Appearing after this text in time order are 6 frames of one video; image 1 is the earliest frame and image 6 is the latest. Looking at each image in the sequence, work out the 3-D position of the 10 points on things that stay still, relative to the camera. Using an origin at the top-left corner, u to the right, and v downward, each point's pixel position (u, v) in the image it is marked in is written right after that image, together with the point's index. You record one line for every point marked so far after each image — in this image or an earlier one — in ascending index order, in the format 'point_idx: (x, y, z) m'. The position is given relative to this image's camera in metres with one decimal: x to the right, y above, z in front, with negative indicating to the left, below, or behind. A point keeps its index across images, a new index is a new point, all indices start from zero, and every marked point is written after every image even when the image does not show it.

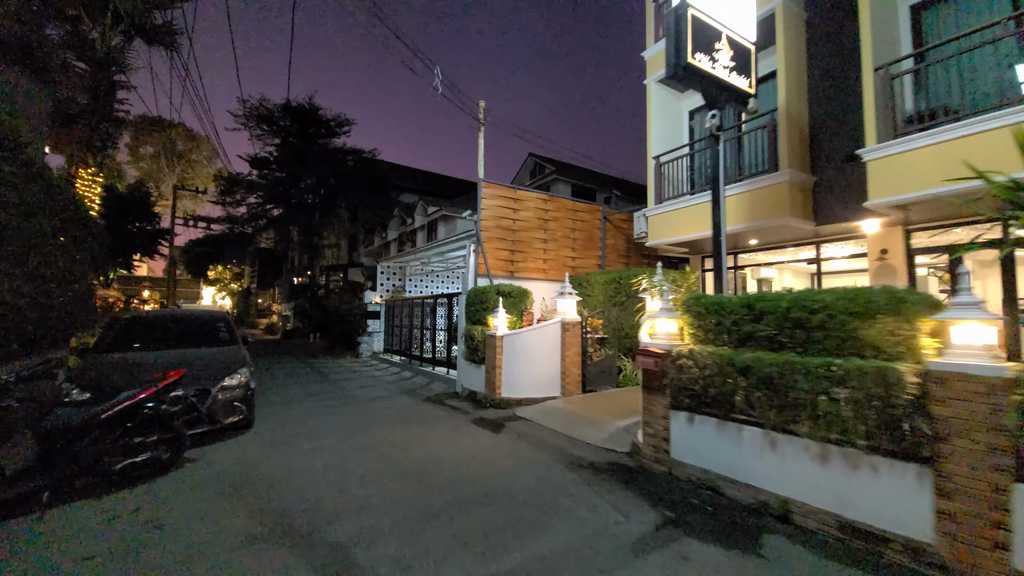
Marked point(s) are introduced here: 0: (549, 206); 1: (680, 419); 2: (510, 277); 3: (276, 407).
0: (+0.9, +2.1, +10.2) m
1: (+1.8, -1.4, +4.4) m
2: (0.0, +0.3, +9.5) m
3: (-4.2, -2.1, +7.4) m
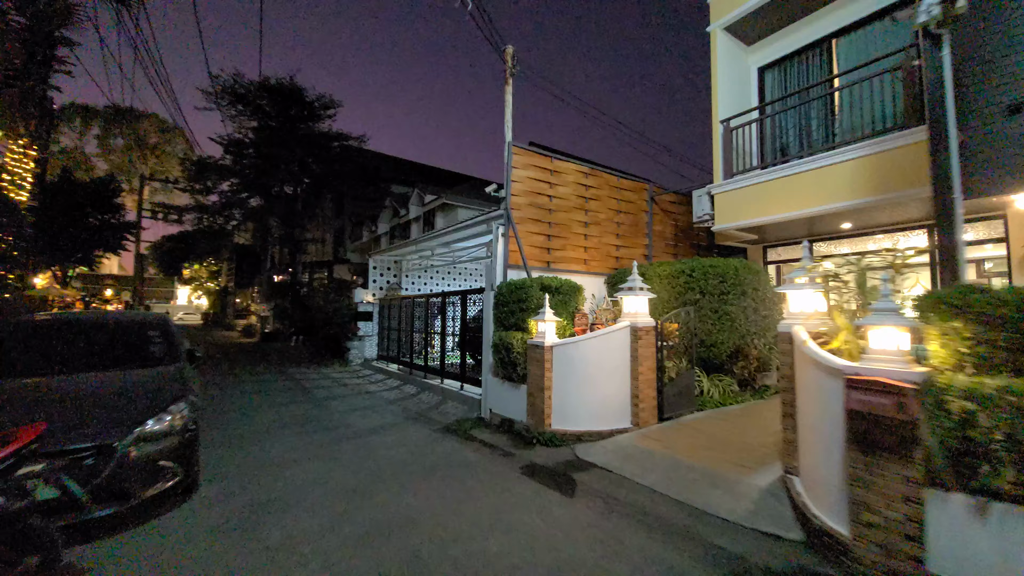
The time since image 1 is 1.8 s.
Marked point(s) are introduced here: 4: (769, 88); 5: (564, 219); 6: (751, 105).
0: (+1.6, +2.2, +8.3) m
1: (+2.7, -1.3, +2.5) m
2: (+0.6, +0.3, +7.5) m
3: (-3.5, -2.1, +5.3) m
4: (+5.4, +4.2, +8.6) m
5: (+1.0, +1.3, +7.8) m
6: (+4.9, +3.8, +8.5) m
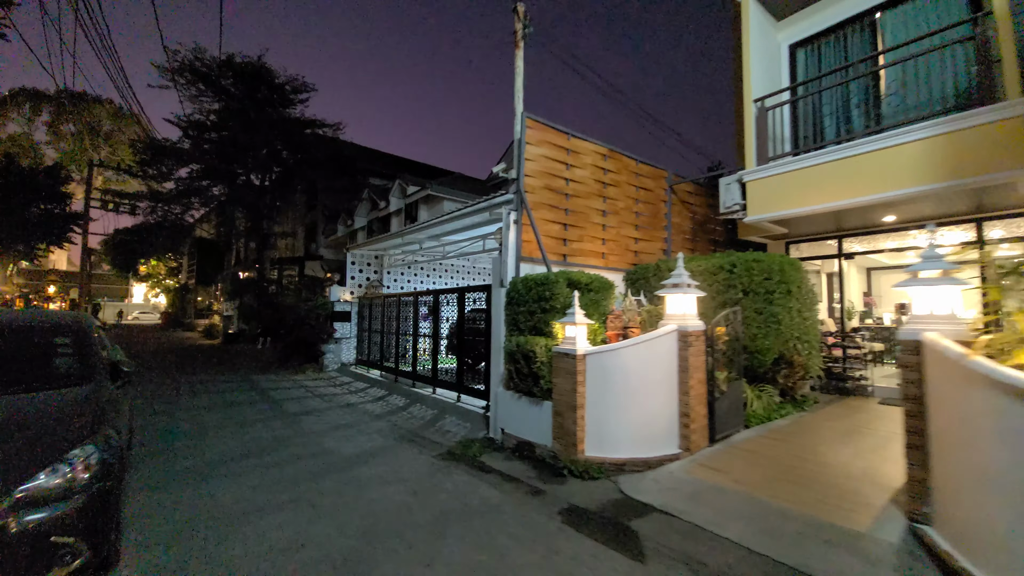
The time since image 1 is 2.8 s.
0: (+1.7, +2.2, +7.3) m
1: (+3.1, -1.3, +1.6) m
2: (+0.8, +0.4, +6.5) m
3: (-3.2, -2.0, +4.0) m
4: (+5.5, +4.2, +7.8) m
5: (+1.2, +1.4, +6.8) m
6: (+5.1, +3.8, +7.7) m
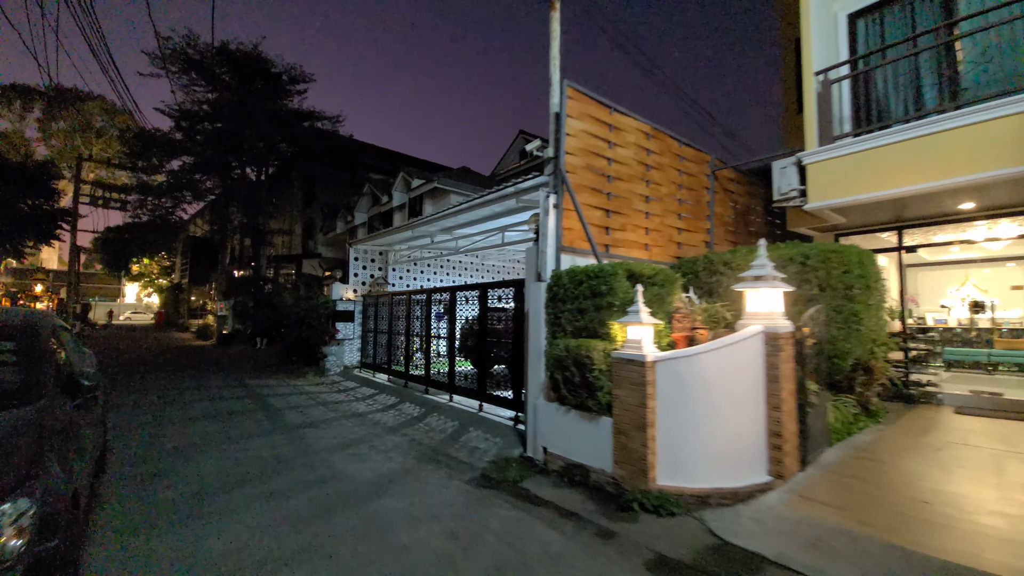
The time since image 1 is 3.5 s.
0: (+2.2, +2.3, +6.5) m
1: (+3.7, -1.2, +0.8) m
2: (+1.3, +0.5, +5.7) m
3: (-2.7, -1.9, +3.1) m
4: (+6.0, +4.3, +7.1) m
5: (+1.6, +1.4, +6.0) m
6: (+5.6, +3.9, +6.9) m
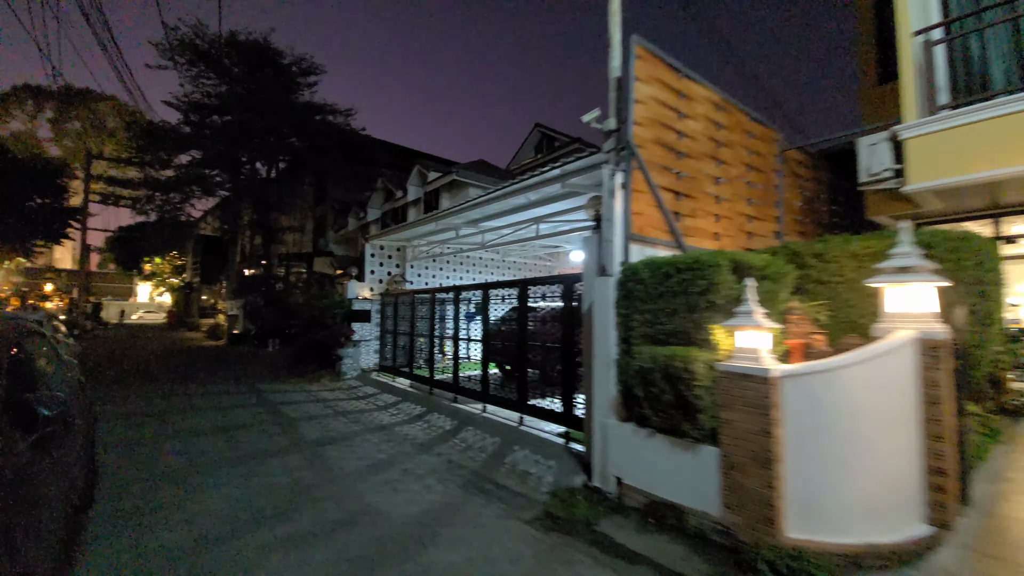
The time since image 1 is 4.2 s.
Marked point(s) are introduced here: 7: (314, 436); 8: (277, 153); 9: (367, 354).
0: (+2.9, +2.3, +5.6) m
1: (+4.2, -1.2, -0.1) m
2: (+1.9, +0.5, +4.8) m
3: (-2.1, -1.9, +2.4) m
4: (+6.7, +4.3, +6.1) m
5: (+2.3, +1.5, +5.2) m
6: (+6.2, +3.9, +6.0) m
7: (-2.8, -2.1, +5.8) m
8: (-11.5, +6.6, +20.0) m
9: (-4.1, -1.9, +11.7) m
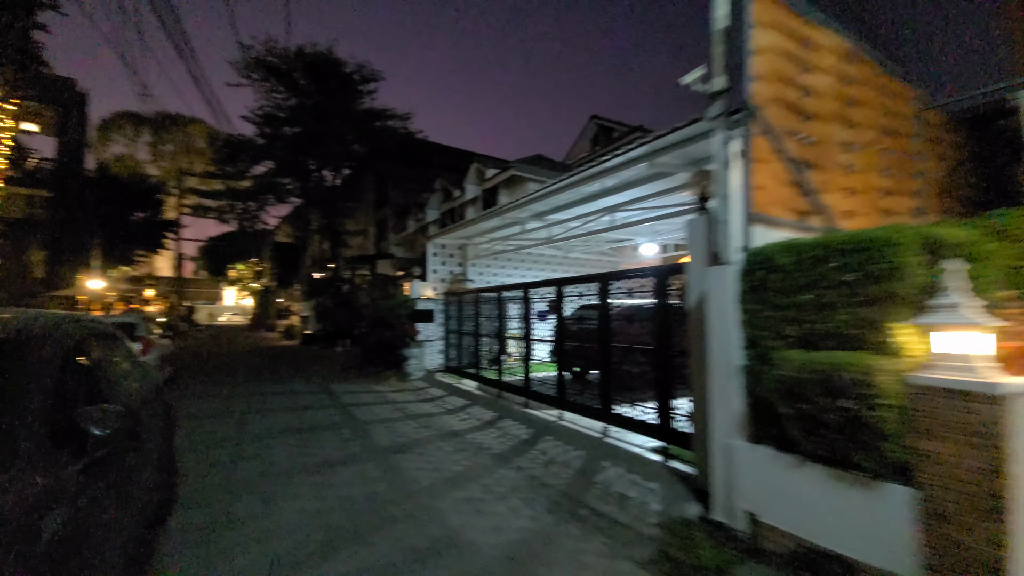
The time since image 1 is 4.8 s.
0: (+3.8, +2.4, +4.6) m
1: (+4.5, -1.0, -1.2) m
2: (+2.8, +0.6, +3.9) m
3: (-1.4, -1.9, +2.0) m
4: (+7.6, +4.5, +4.6) m
5: (+3.2, +1.6, +4.2) m
6: (+7.2, +4.1, +4.5) m
7: (-1.7, -2.1, +5.5) m
8: (-8.7, +6.5, +20.7) m
9: (-2.3, -1.8, +11.5) m
